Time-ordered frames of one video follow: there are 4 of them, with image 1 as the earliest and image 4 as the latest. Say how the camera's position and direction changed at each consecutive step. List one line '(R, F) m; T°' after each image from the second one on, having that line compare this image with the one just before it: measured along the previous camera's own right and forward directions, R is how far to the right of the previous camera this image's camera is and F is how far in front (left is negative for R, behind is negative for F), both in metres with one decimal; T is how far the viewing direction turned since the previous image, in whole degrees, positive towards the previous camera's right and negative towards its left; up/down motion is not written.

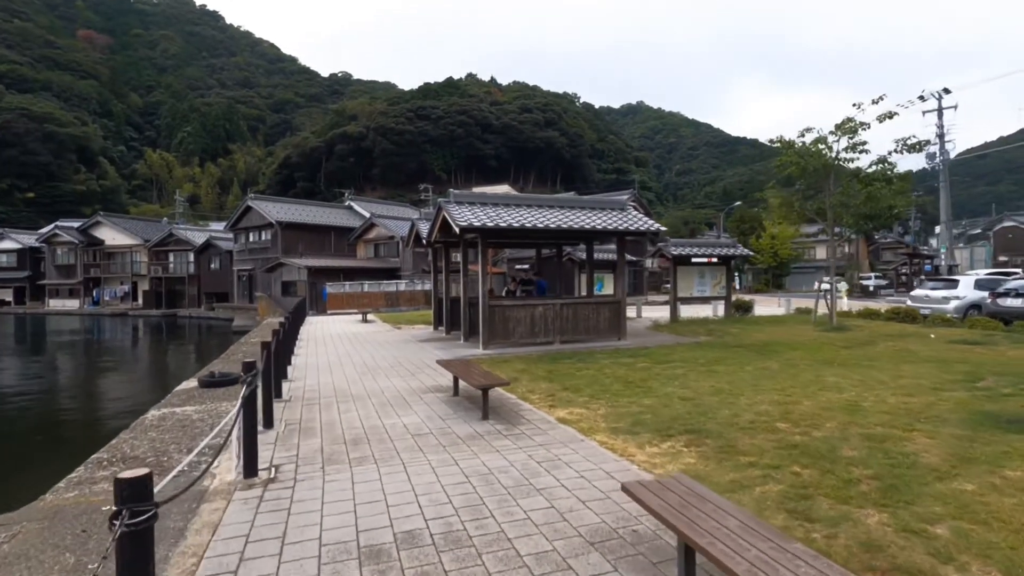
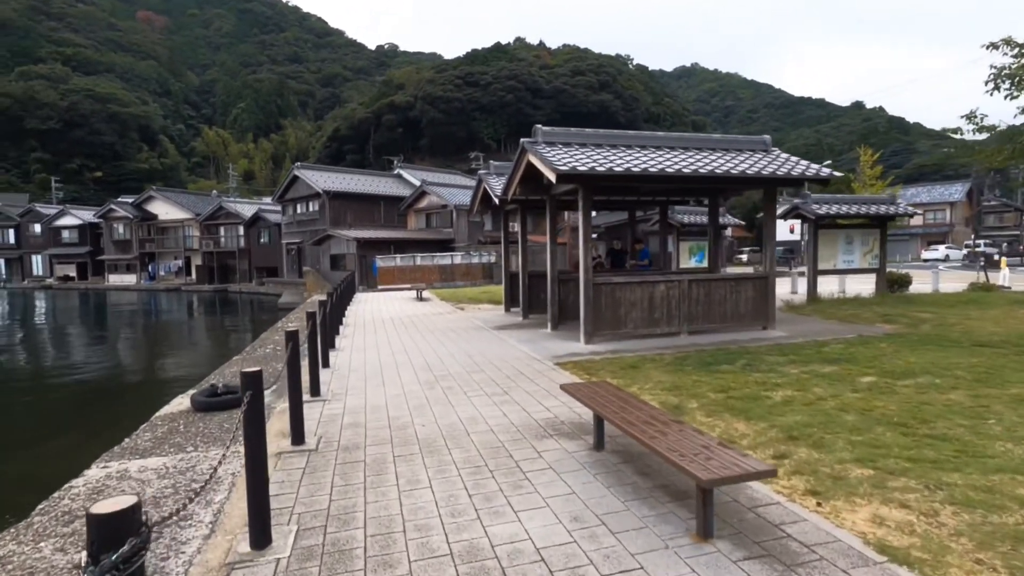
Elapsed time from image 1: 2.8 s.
(-1.0, +3.1) m; -5°
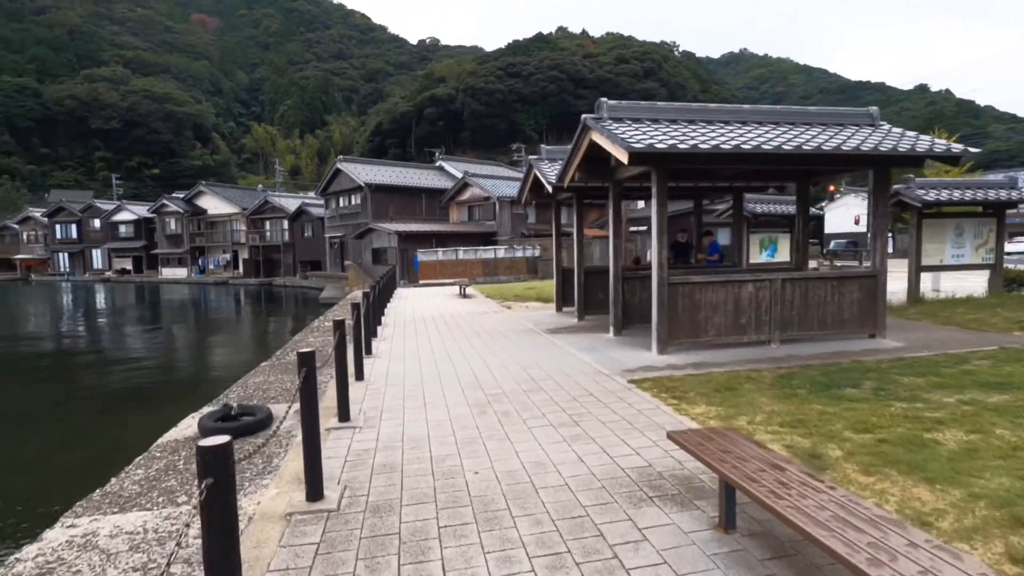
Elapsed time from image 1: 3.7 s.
(-0.3, +1.2) m; -4°
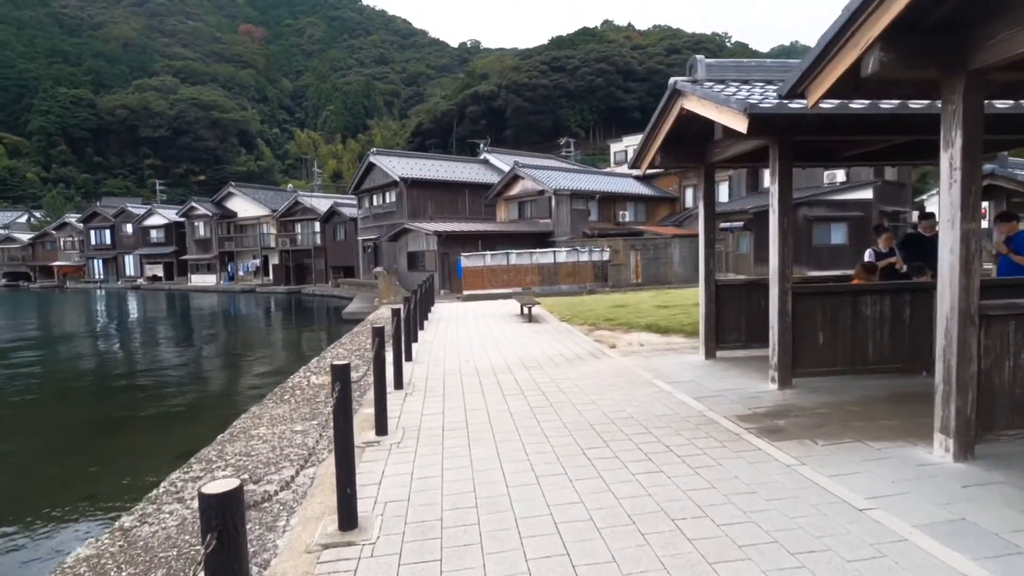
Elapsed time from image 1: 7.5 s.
(-1.0, +5.1) m; -4°
